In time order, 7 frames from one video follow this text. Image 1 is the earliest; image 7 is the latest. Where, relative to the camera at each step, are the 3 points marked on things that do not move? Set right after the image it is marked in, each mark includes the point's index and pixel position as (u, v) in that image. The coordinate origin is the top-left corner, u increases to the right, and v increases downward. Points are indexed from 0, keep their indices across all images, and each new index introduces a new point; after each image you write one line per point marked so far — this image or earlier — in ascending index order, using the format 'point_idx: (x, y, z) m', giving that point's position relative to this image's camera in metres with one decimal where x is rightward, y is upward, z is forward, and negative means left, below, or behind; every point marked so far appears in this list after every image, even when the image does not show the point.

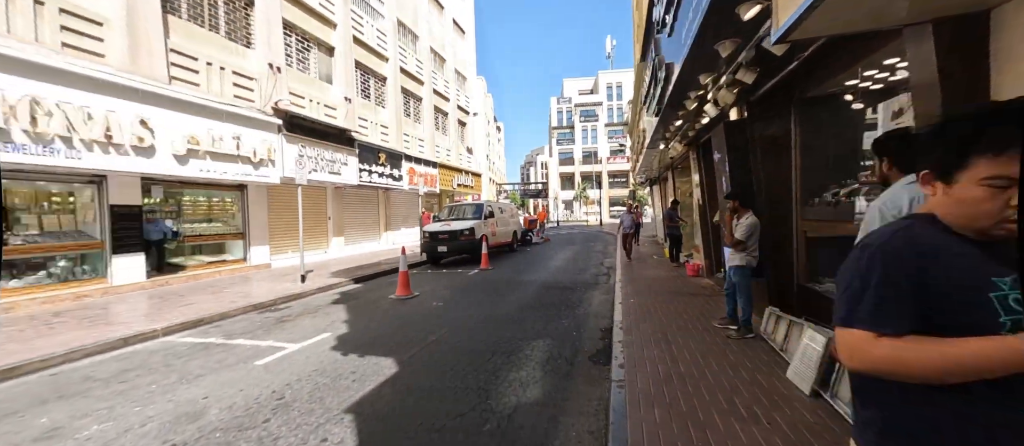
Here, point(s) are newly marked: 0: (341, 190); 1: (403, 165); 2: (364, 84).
0: (-6.8, +1.3, +14.3) m
1: (-5.1, +2.7, +17.1) m
2: (-6.3, +5.9, +15.3) m
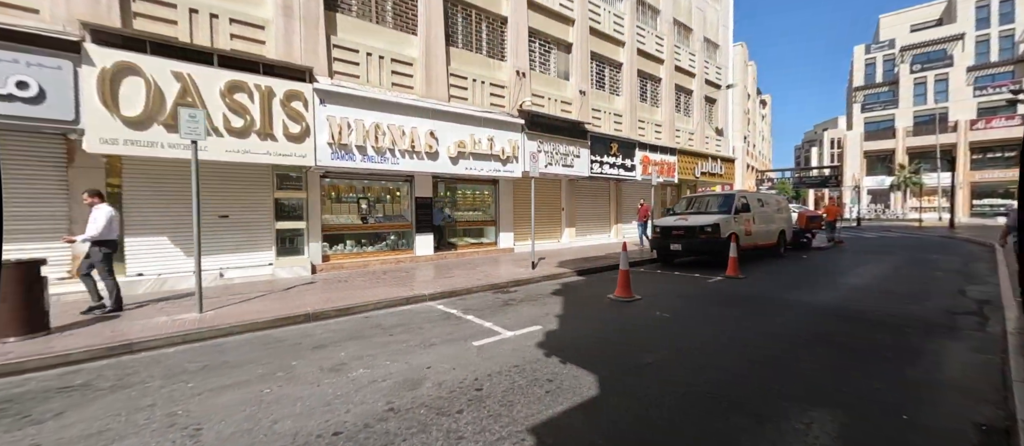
0: (+2.5, +1.7, +14.8) m
1: (+5.5, +3.1, +16.0) m
2: (+3.6, +6.3, +15.2) m
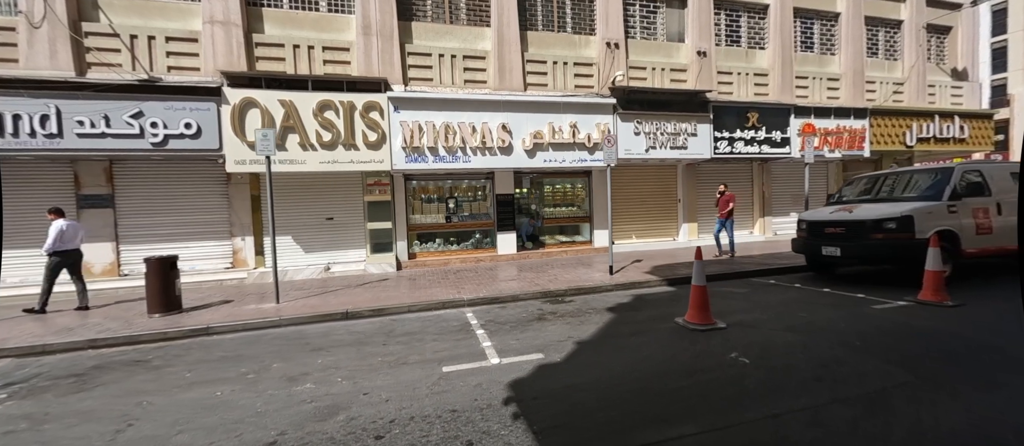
0: (+6.1, +1.9, +12.1) m
1: (+9.3, +3.3, +12.0) m
2: (+7.2, +6.5, +11.9) m
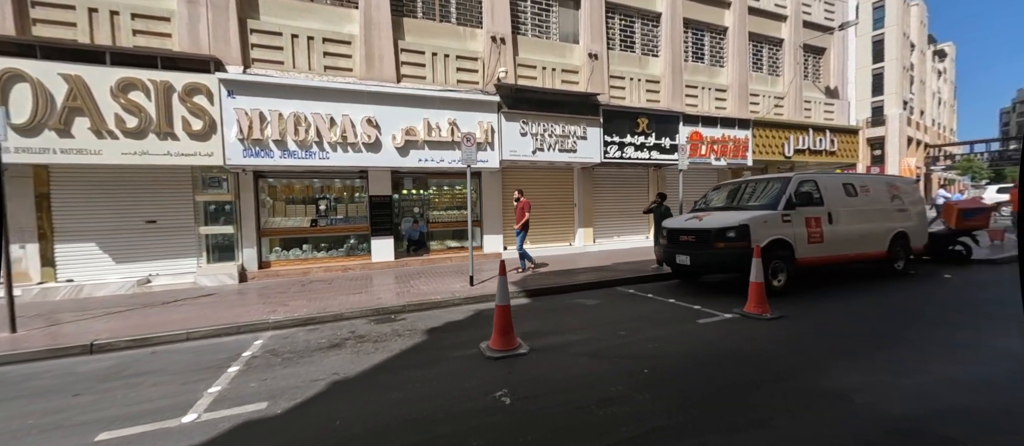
0: (+2.6, +1.7, +11.9) m
1: (+5.8, +3.1, +12.2) m
2: (+3.7, +6.3, +11.9) m
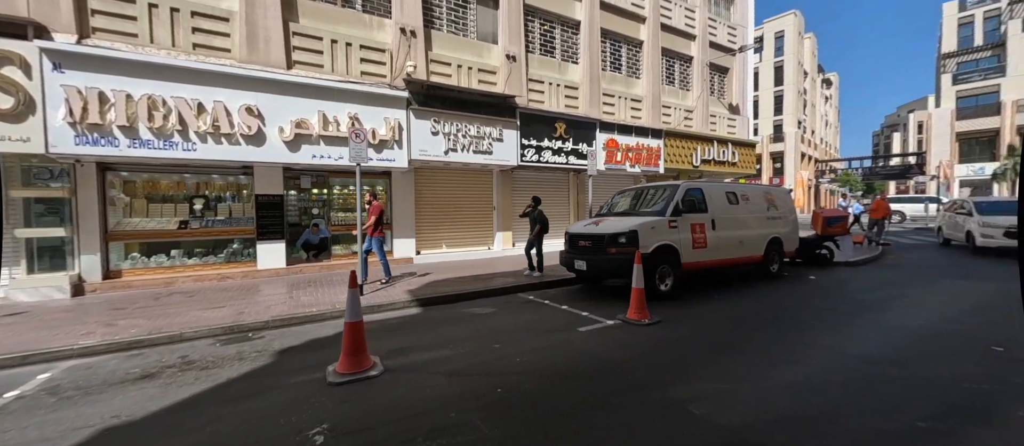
0: (-0.1, +1.6, +11.7) m
1: (+3.0, +3.0, +12.5) m
2: (+1.0, +6.2, +11.9) m
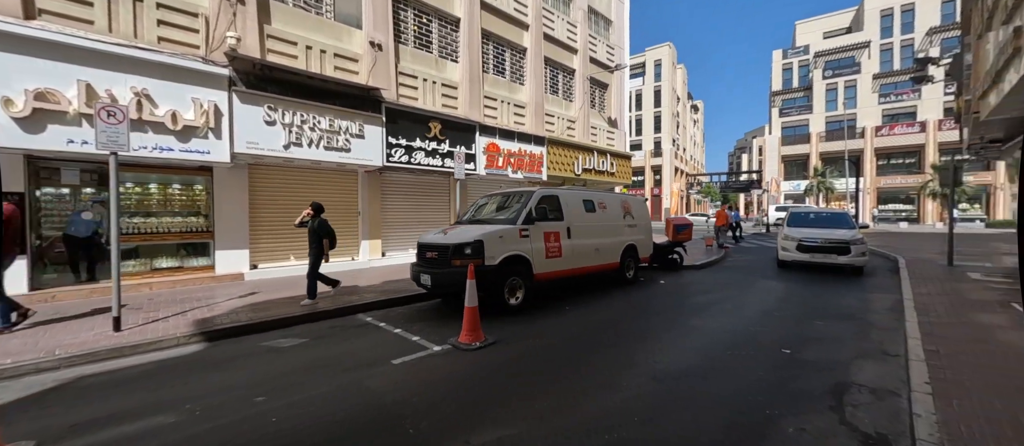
0: (-3.9, +1.4, +10.5) m
1: (-1.1, +2.8, +12.1) m
2: (-2.9, +6.0, +11.1) m
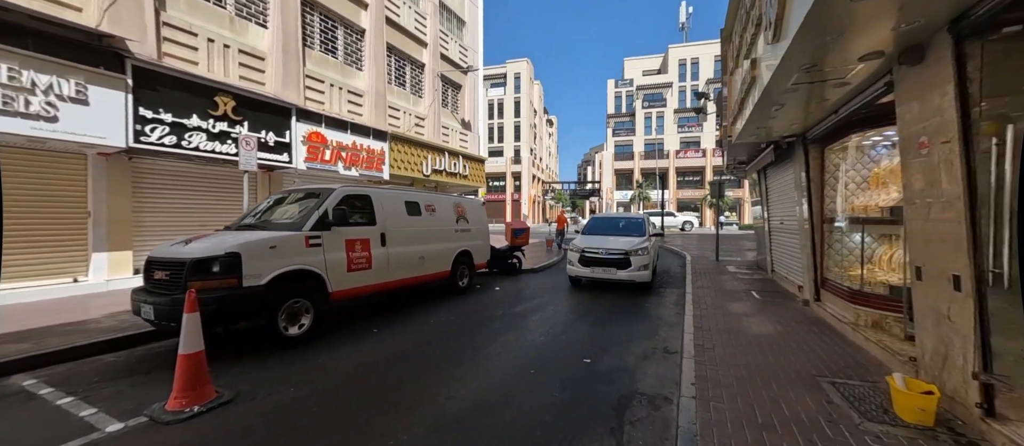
0: (-8.0, +1.3, +7.5) m
1: (-5.9, +2.6, +10.0) m
2: (-7.2, +5.9, +8.4) m
